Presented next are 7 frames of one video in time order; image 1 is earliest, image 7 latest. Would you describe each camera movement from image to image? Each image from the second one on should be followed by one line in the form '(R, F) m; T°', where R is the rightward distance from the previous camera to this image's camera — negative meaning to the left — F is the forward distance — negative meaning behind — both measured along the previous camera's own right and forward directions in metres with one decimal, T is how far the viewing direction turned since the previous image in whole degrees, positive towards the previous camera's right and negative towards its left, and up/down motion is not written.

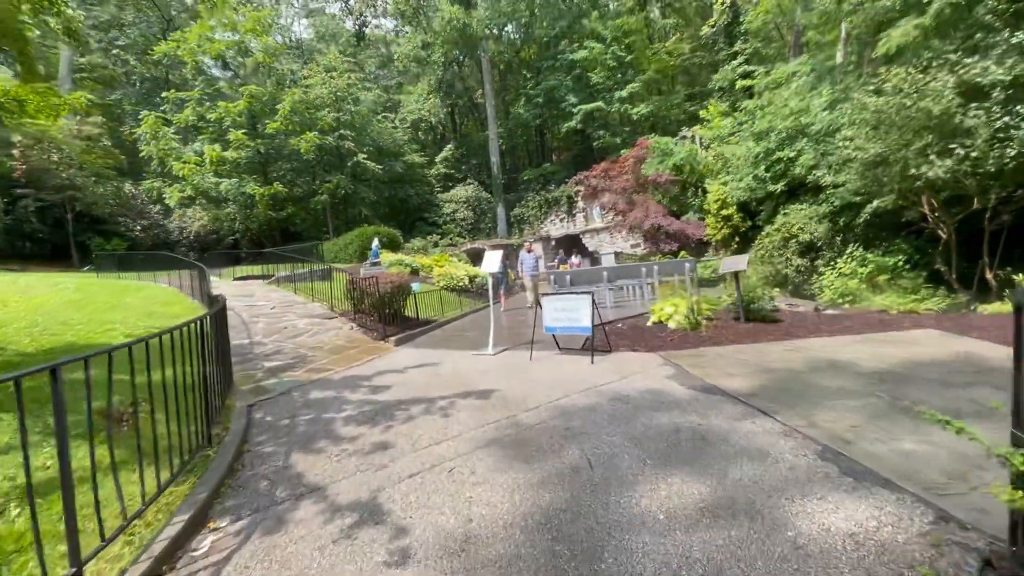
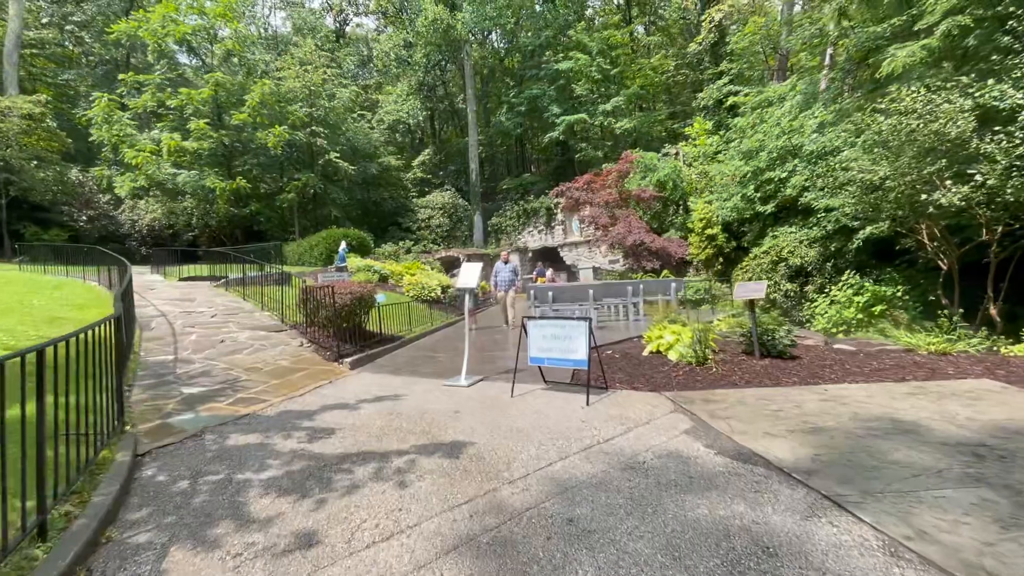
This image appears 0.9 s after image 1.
(-0.1, +1.1) m; +3°
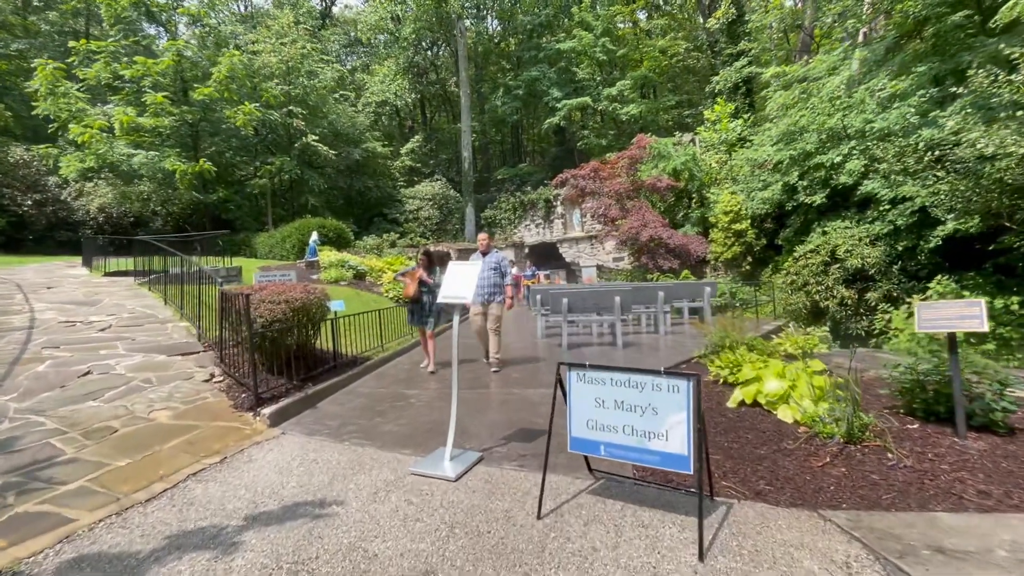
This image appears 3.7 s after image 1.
(-0.2, +2.7) m; +1°
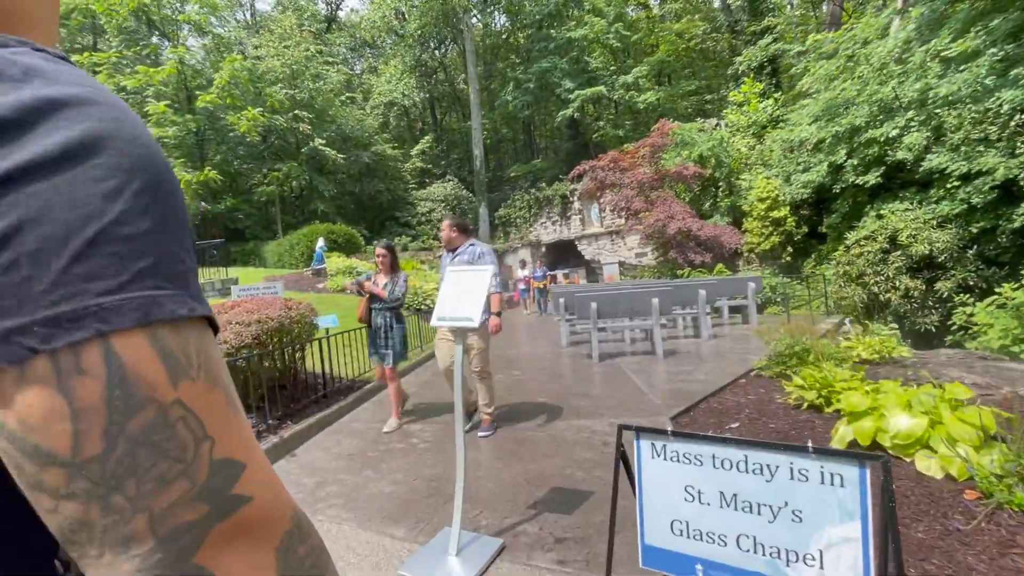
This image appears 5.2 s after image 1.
(0.0, +1.2) m; -2°
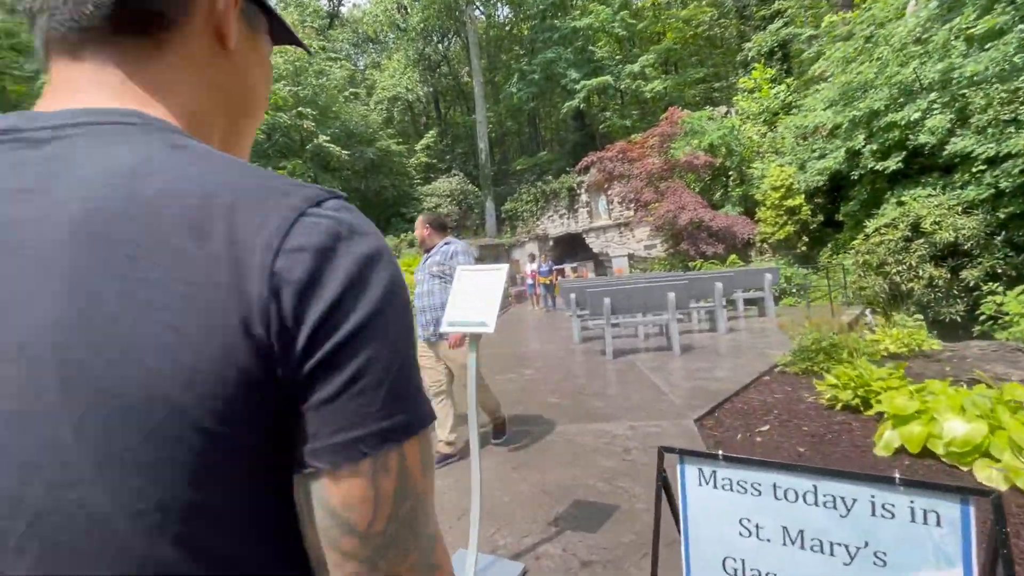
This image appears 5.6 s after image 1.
(-0.1, +0.3) m; -1°
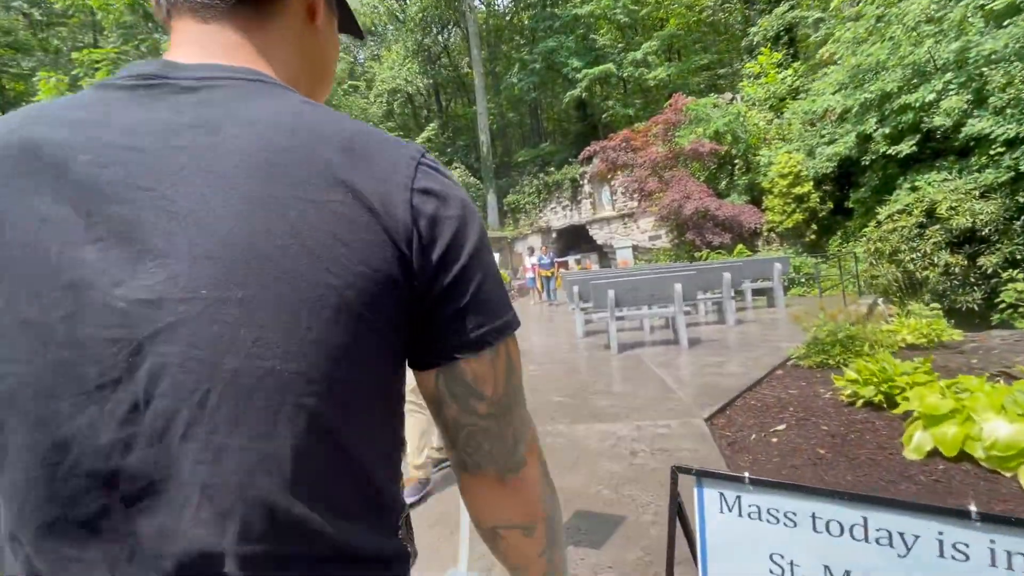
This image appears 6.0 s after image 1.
(+0.1, +0.3) m; -1°
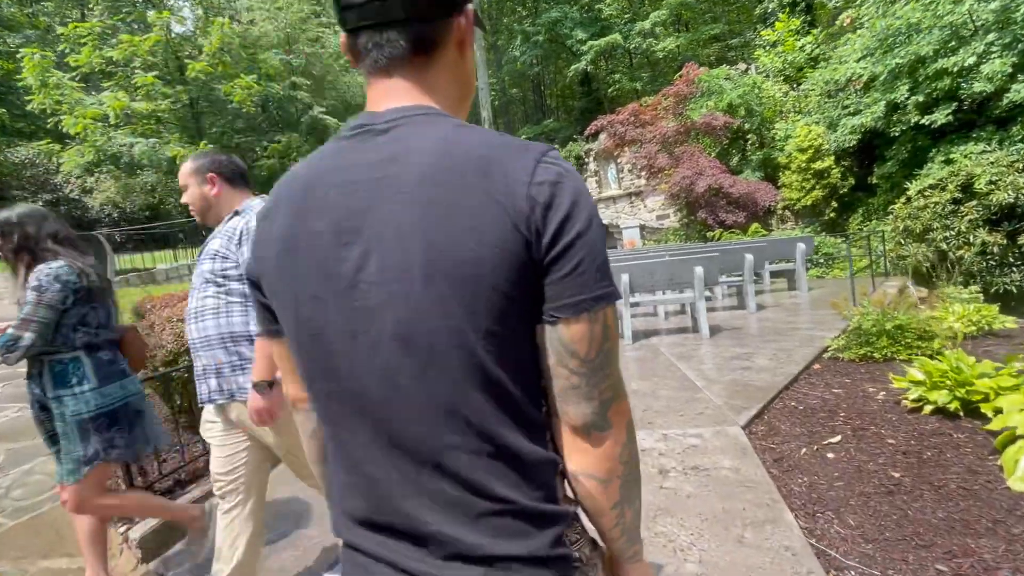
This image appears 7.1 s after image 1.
(0.0, +0.6) m; 0°
